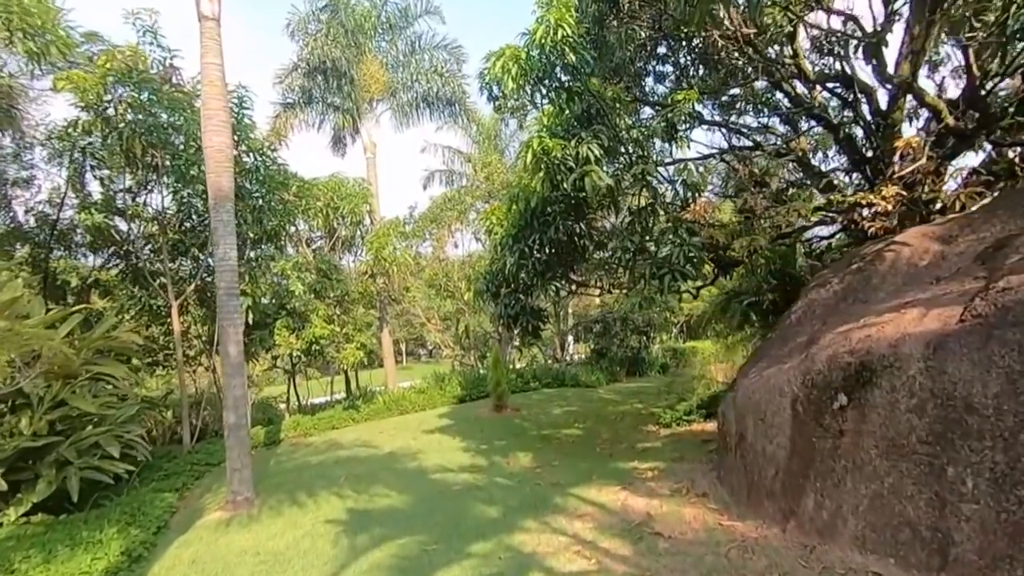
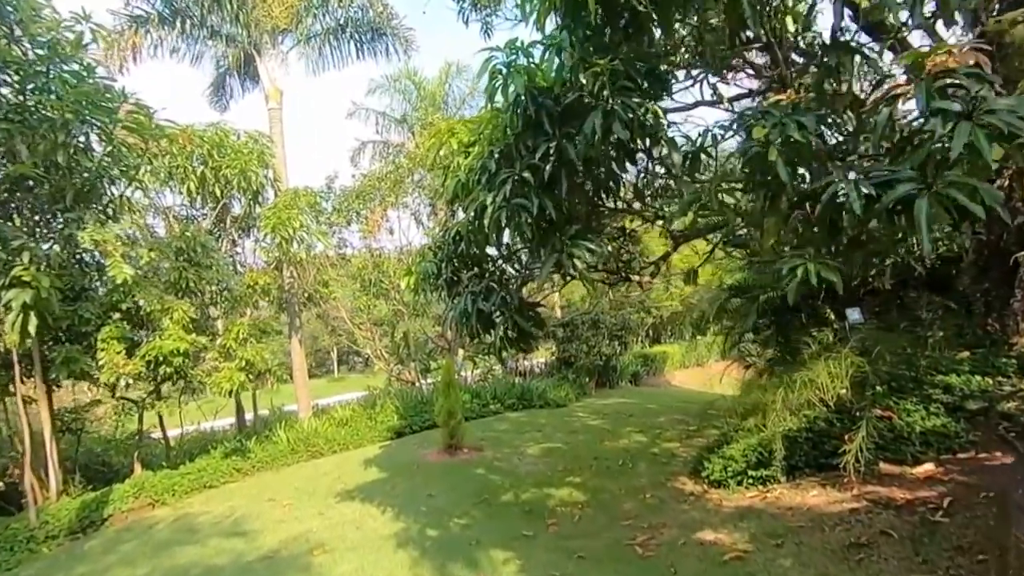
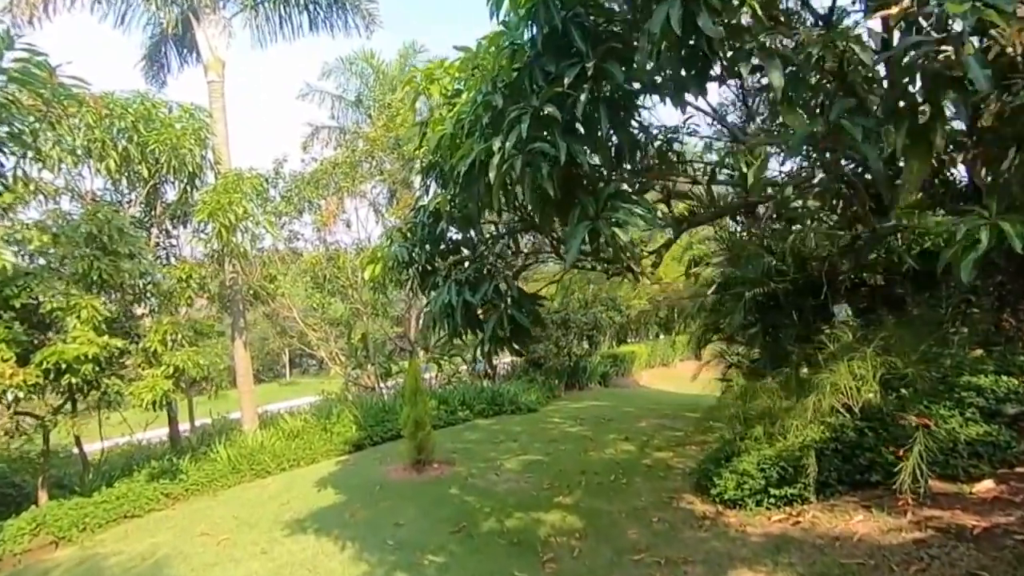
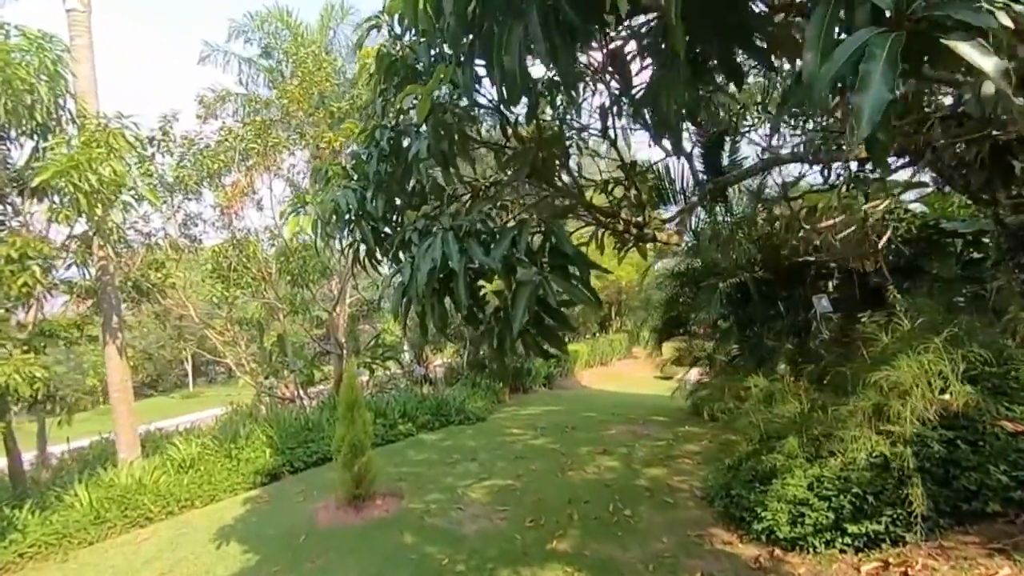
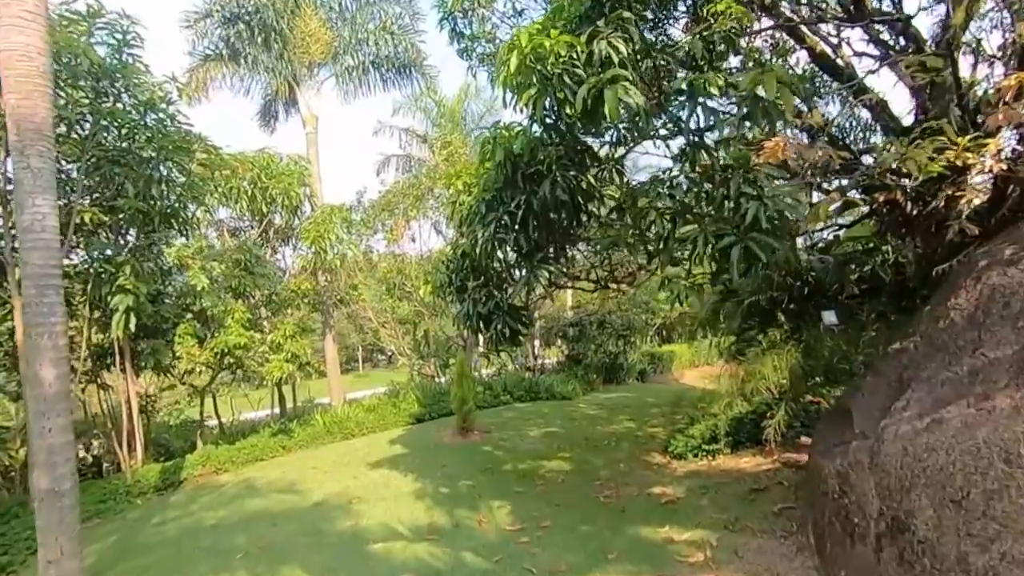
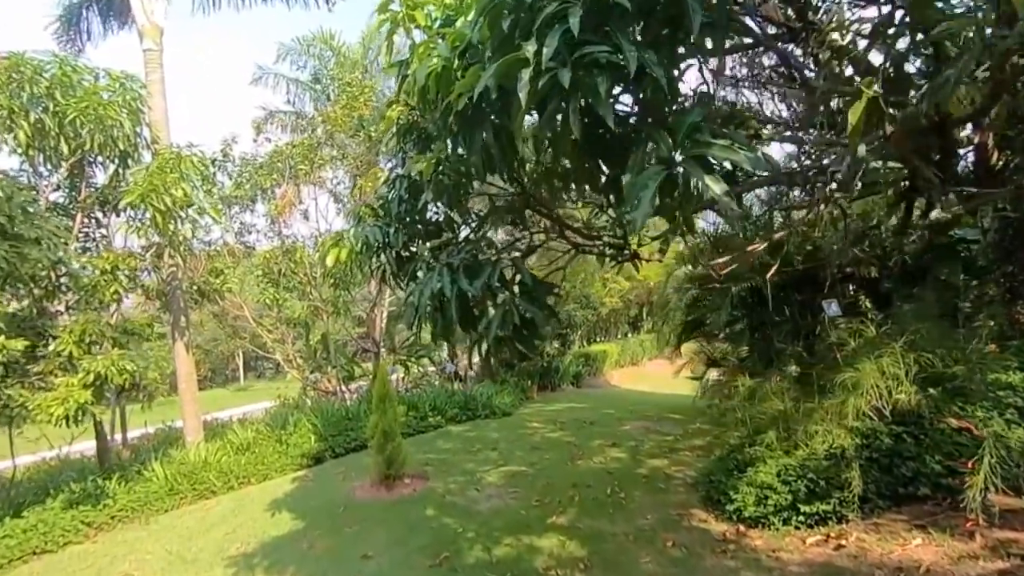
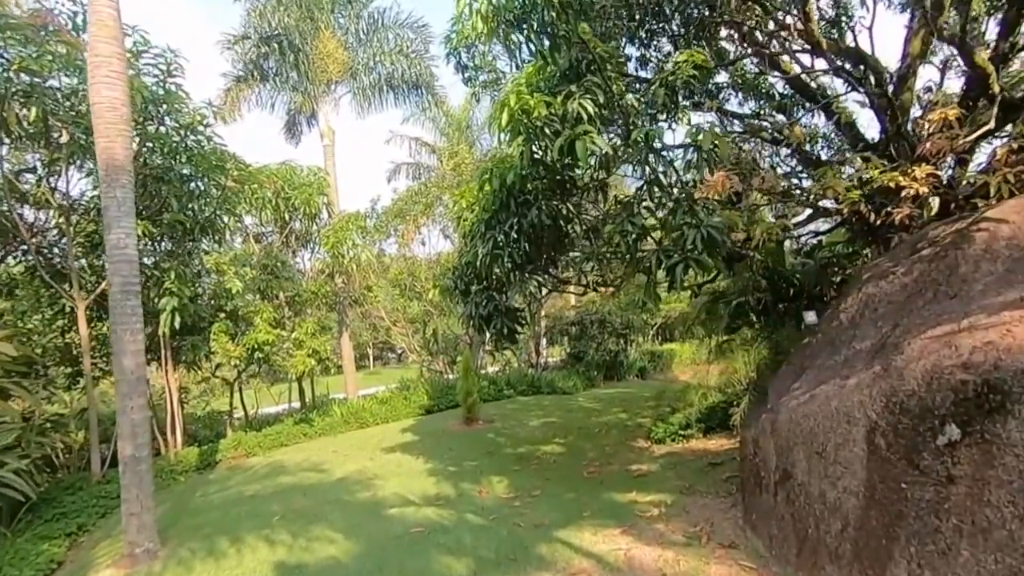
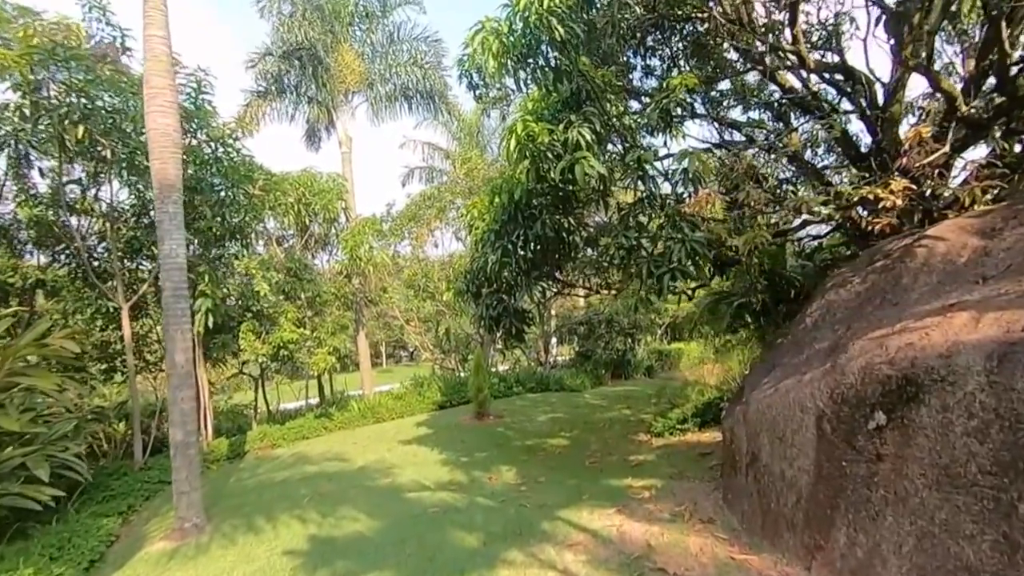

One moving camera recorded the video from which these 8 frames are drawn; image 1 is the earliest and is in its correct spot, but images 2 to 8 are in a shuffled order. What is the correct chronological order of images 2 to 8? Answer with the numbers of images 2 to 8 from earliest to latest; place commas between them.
8, 7, 5, 2, 3, 6, 4
